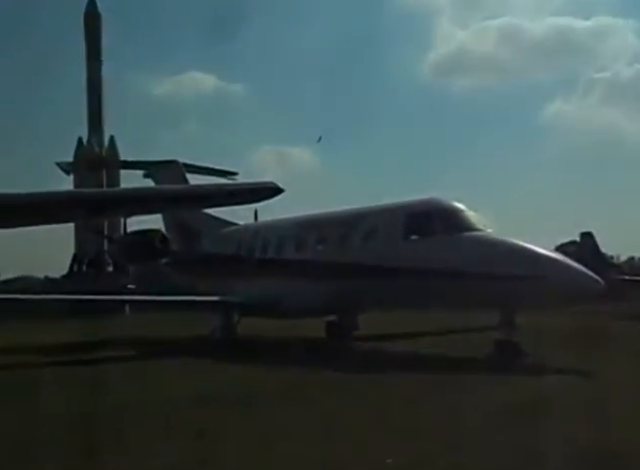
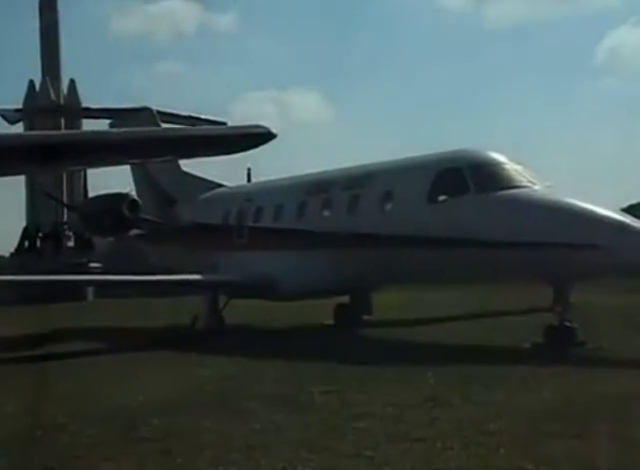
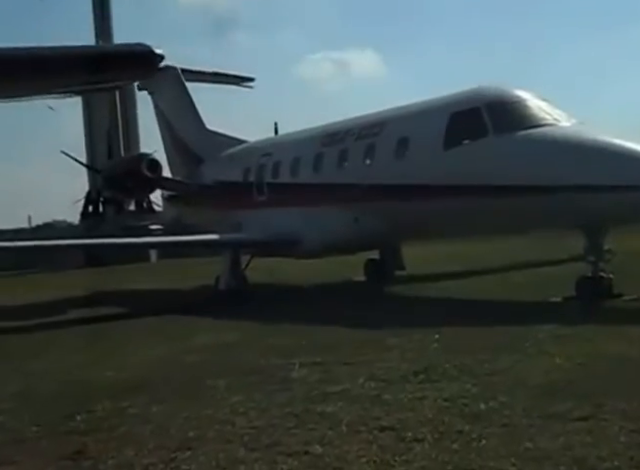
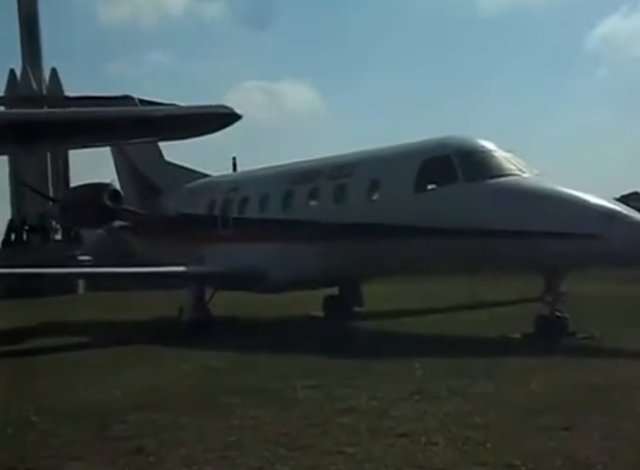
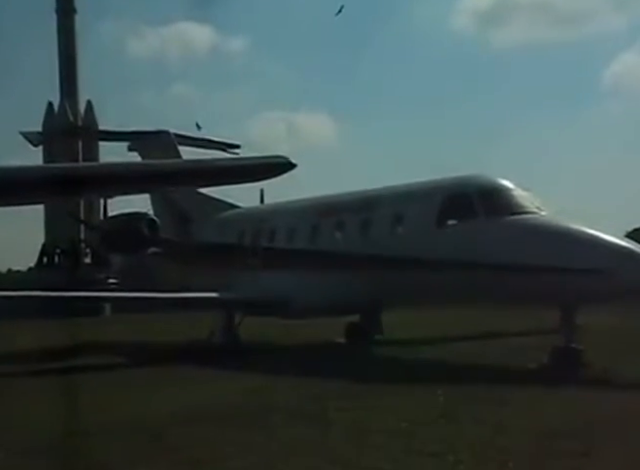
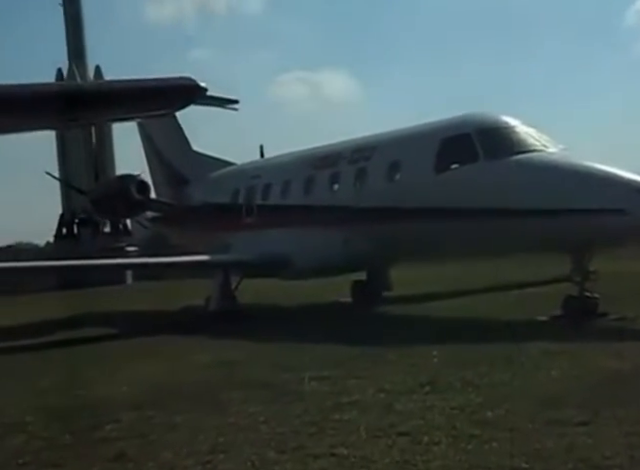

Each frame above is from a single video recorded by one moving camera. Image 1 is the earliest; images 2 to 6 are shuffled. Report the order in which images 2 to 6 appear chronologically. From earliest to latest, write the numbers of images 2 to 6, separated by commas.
5, 2, 4, 6, 3
